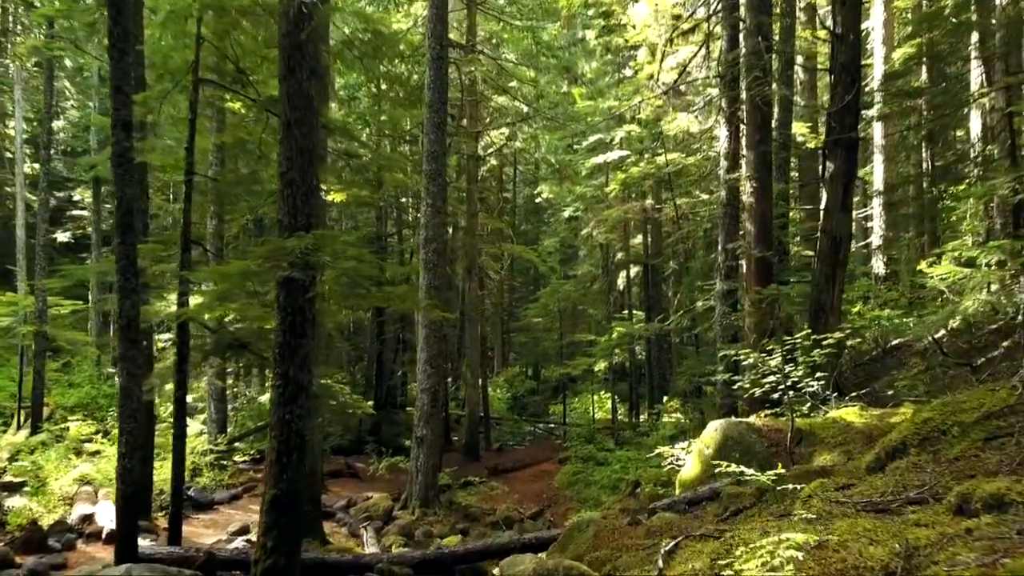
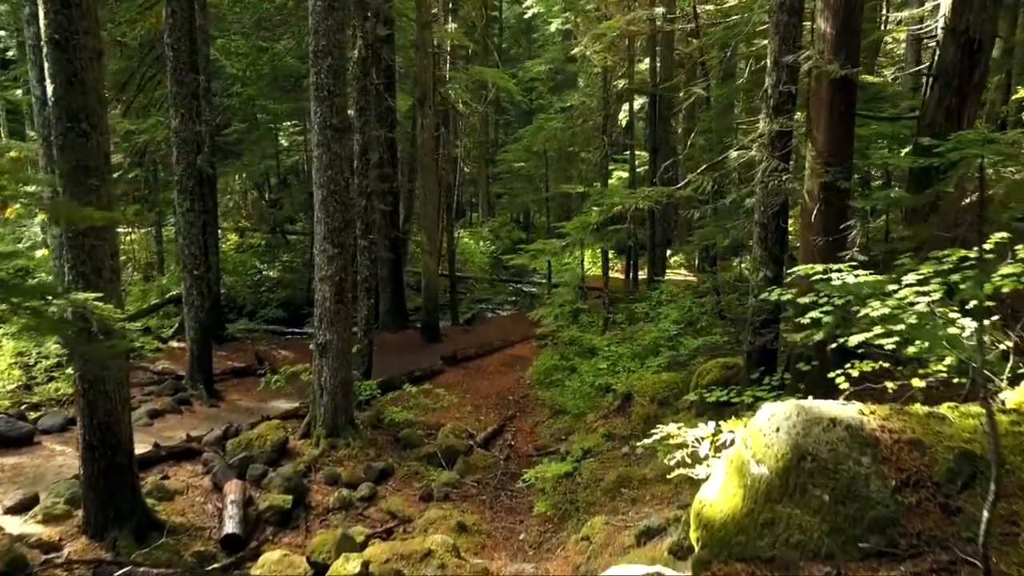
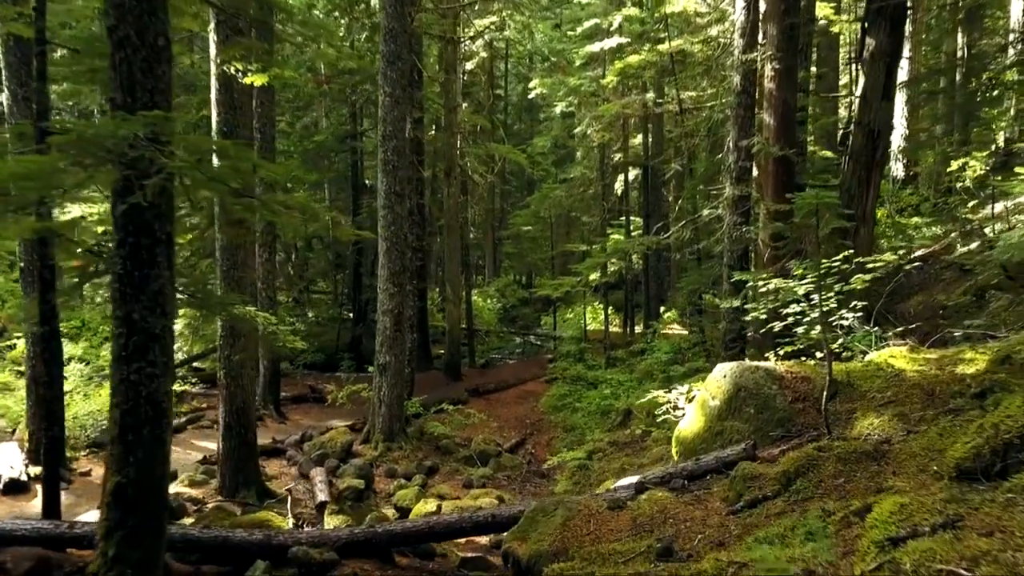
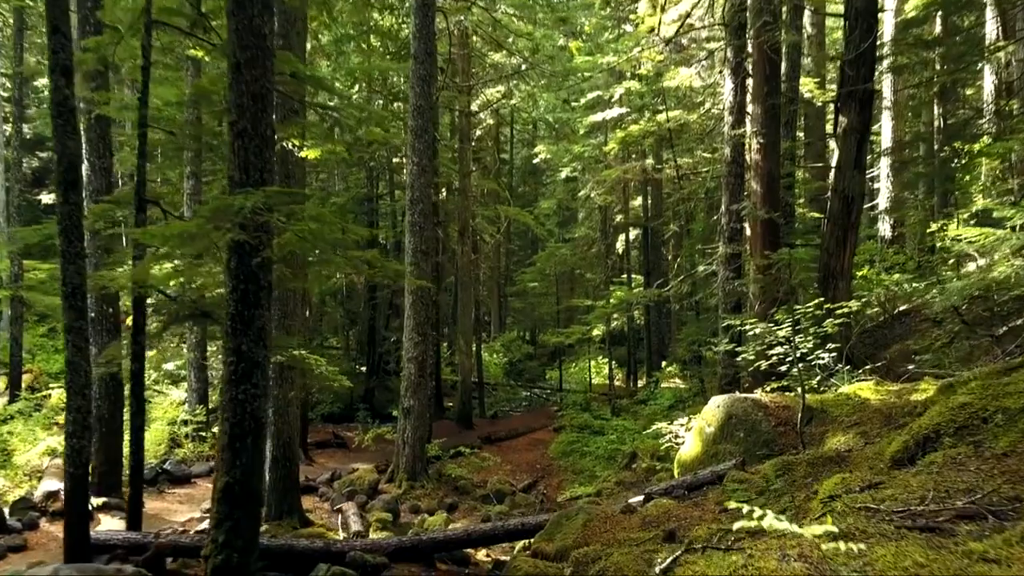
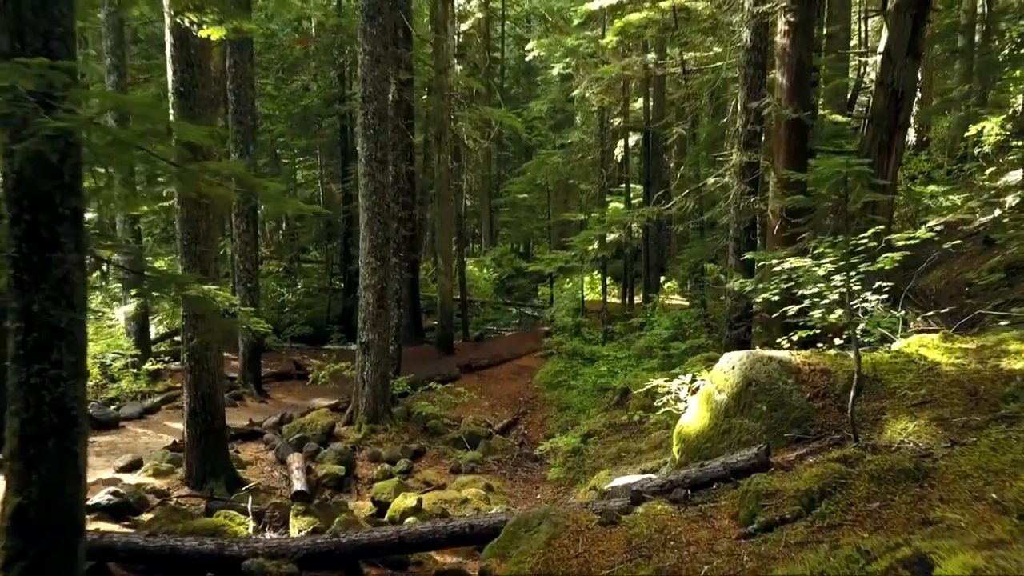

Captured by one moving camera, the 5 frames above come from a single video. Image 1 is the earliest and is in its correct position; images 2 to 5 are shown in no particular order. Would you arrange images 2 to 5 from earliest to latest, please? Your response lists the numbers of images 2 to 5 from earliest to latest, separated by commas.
4, 3, 5, 2
